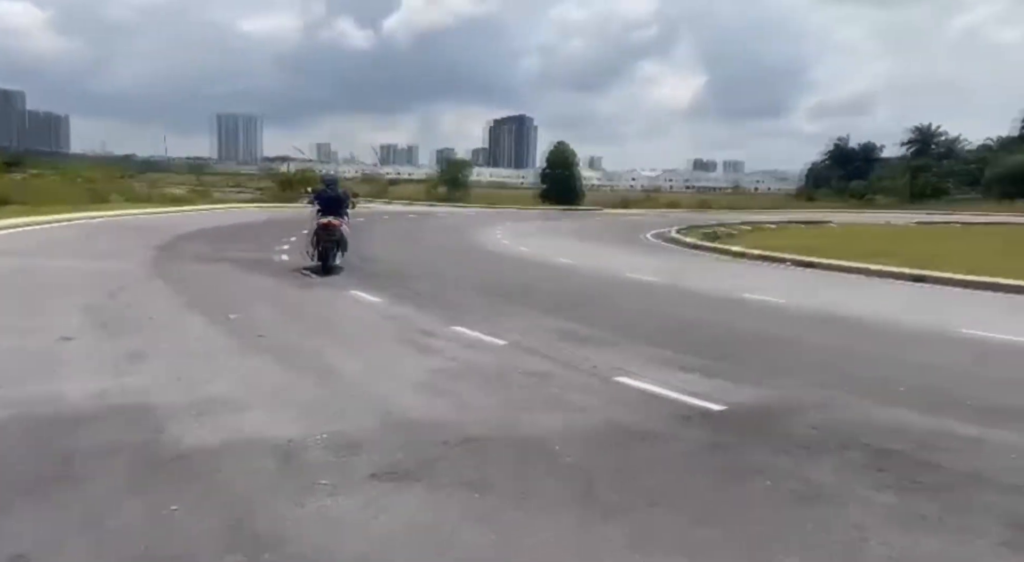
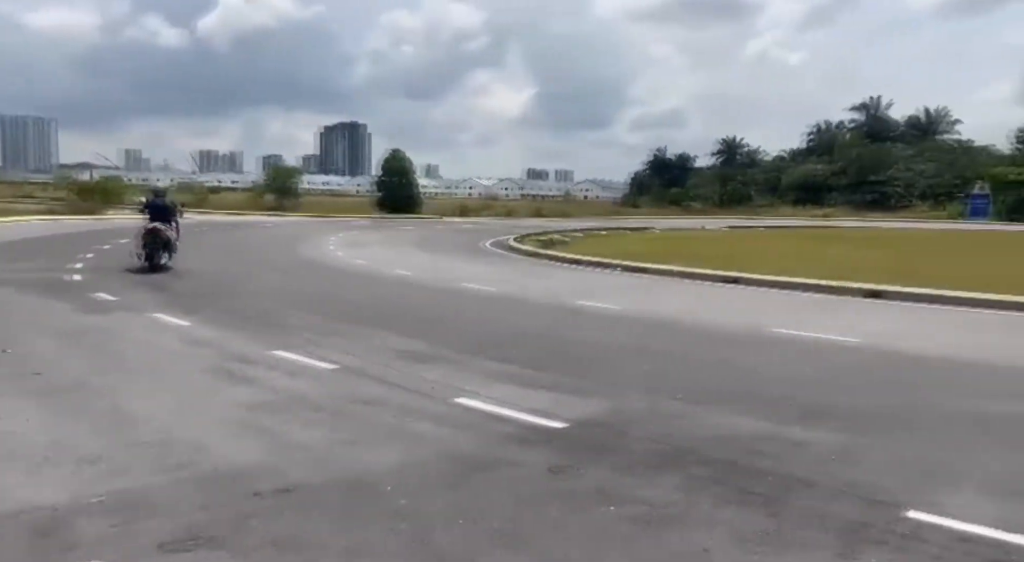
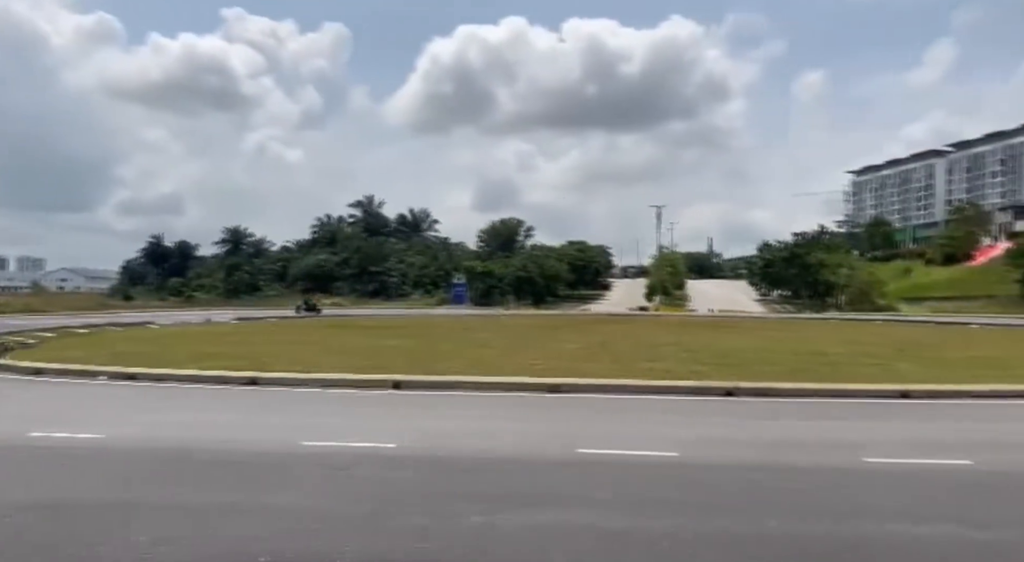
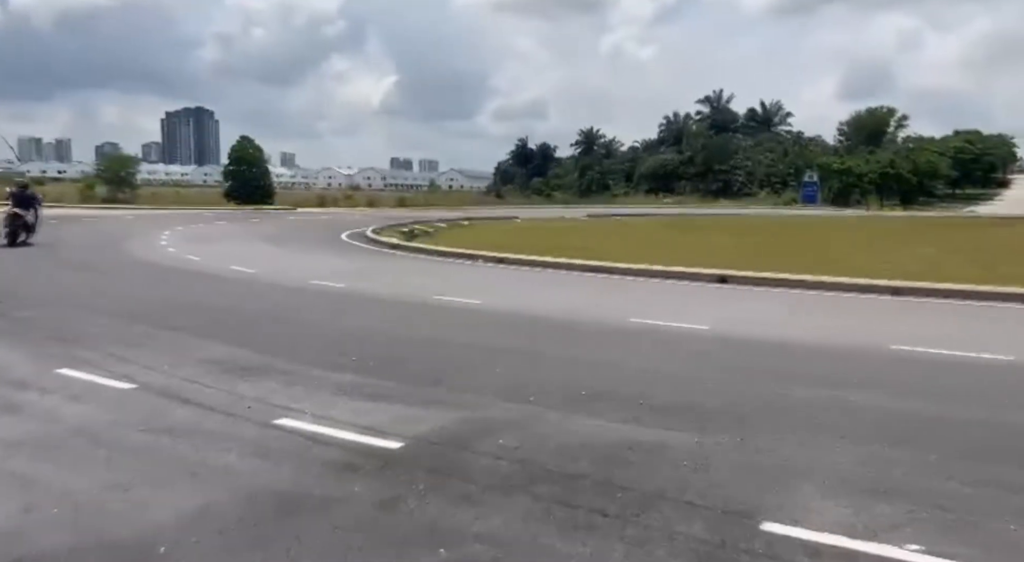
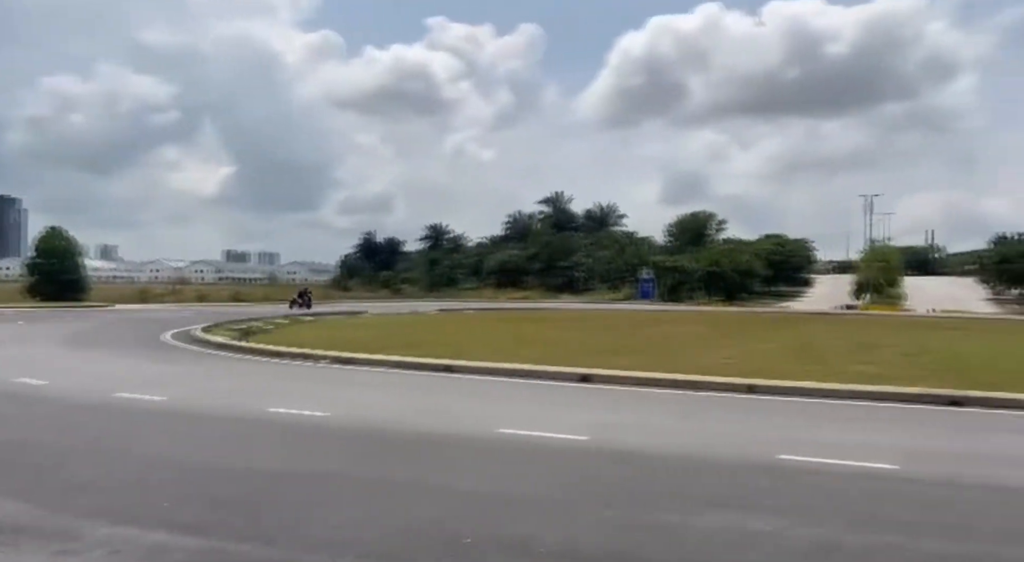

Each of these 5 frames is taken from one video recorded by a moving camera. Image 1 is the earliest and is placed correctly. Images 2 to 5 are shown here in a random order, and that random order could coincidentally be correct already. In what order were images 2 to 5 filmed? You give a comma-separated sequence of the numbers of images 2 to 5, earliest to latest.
2, 4, 5, 3
